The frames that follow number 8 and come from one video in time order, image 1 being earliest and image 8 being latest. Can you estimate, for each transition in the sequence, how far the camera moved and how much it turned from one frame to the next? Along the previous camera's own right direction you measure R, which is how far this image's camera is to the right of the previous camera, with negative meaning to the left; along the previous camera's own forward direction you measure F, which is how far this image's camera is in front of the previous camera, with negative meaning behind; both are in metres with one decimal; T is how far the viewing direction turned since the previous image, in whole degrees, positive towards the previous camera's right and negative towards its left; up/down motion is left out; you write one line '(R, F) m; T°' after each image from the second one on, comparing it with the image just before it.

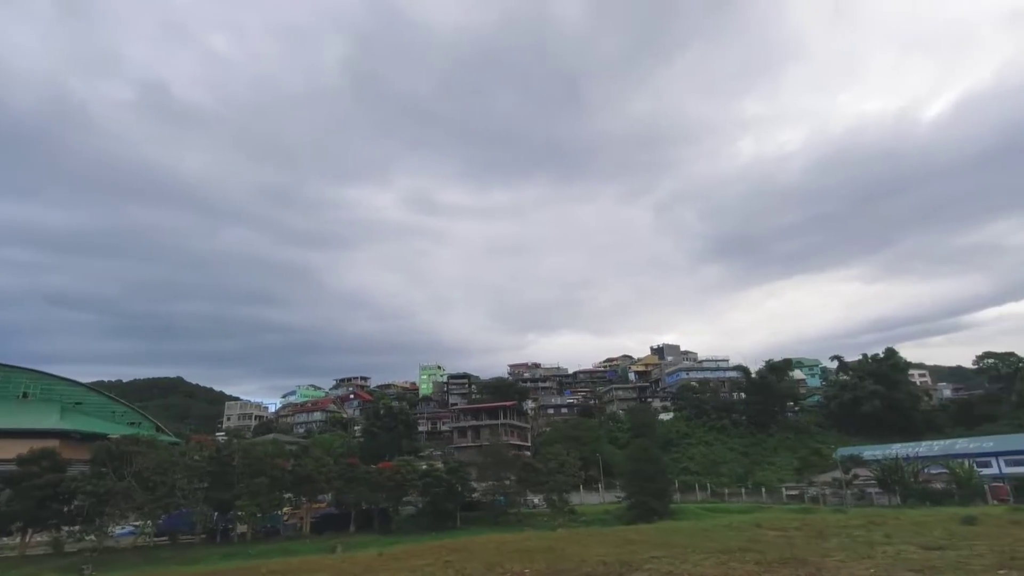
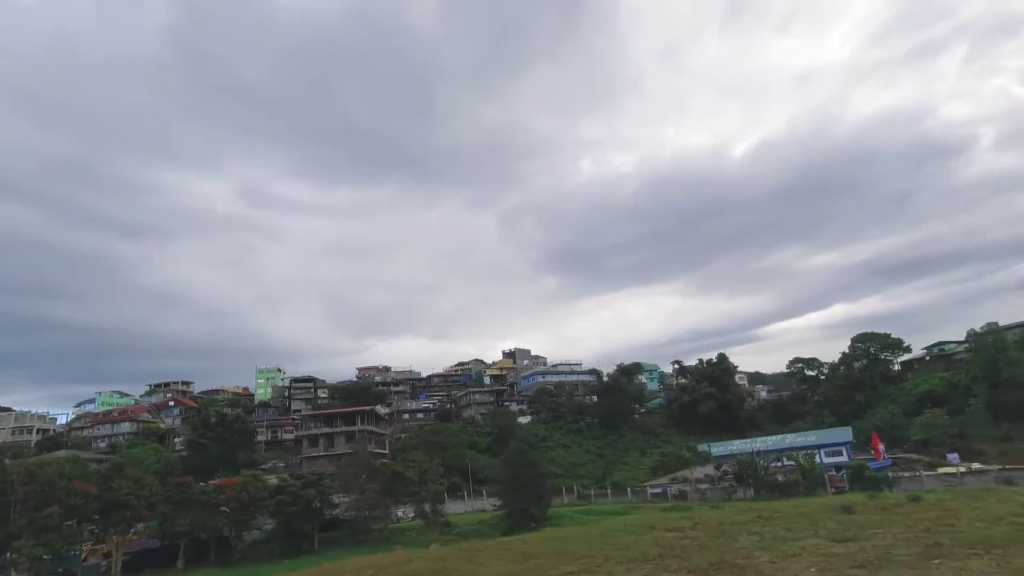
(-2.2, +3.7) m; +15°
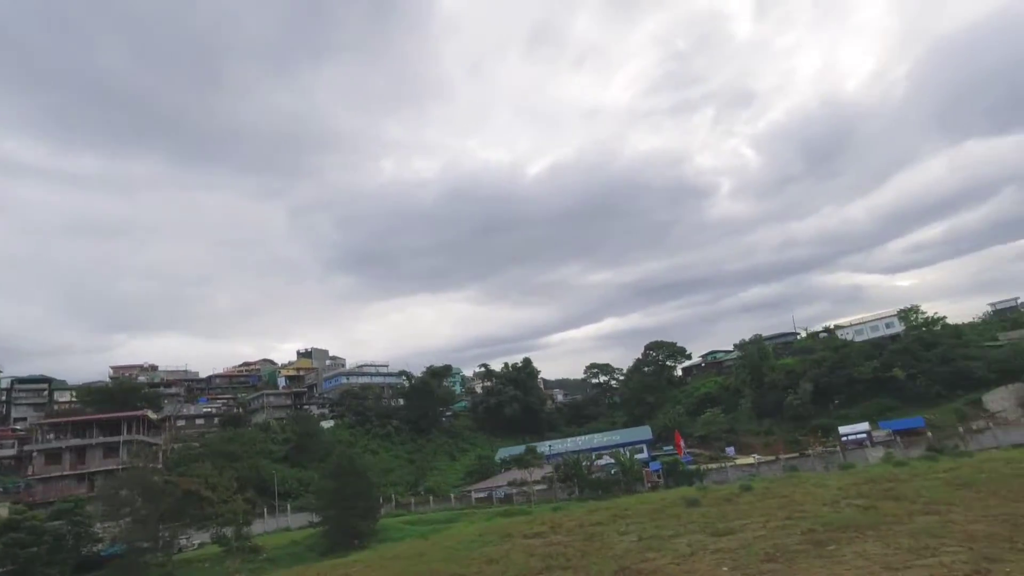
(-3.0, +3.8) m; +20°
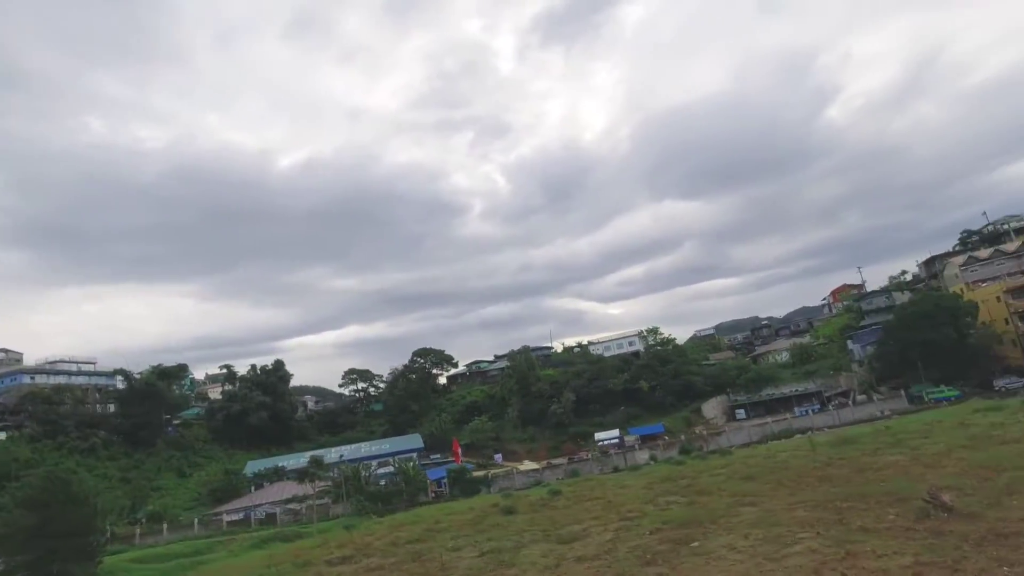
(-3.4, +3.5) m; +25°
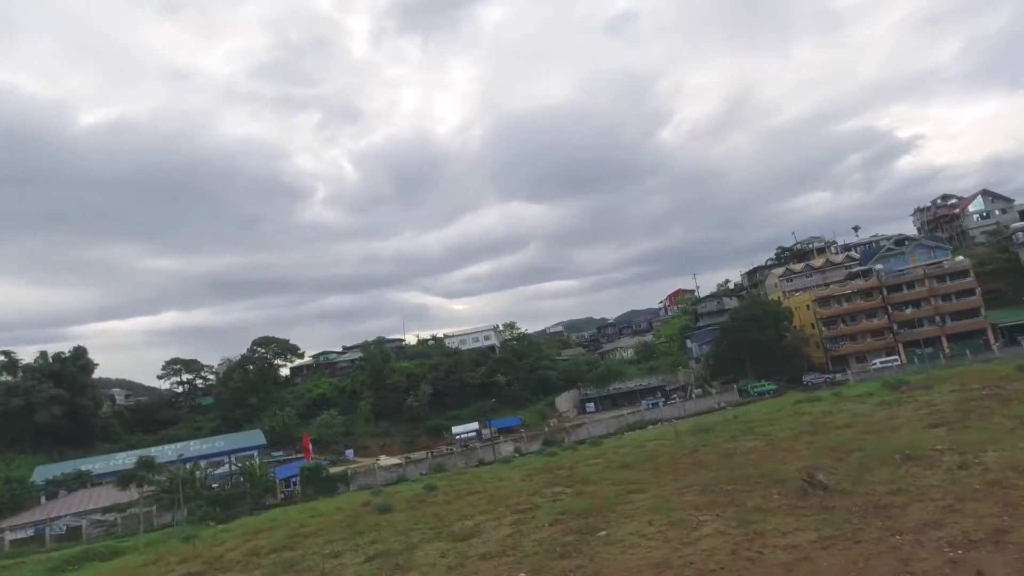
(-2.0, +1.6) m; +15°
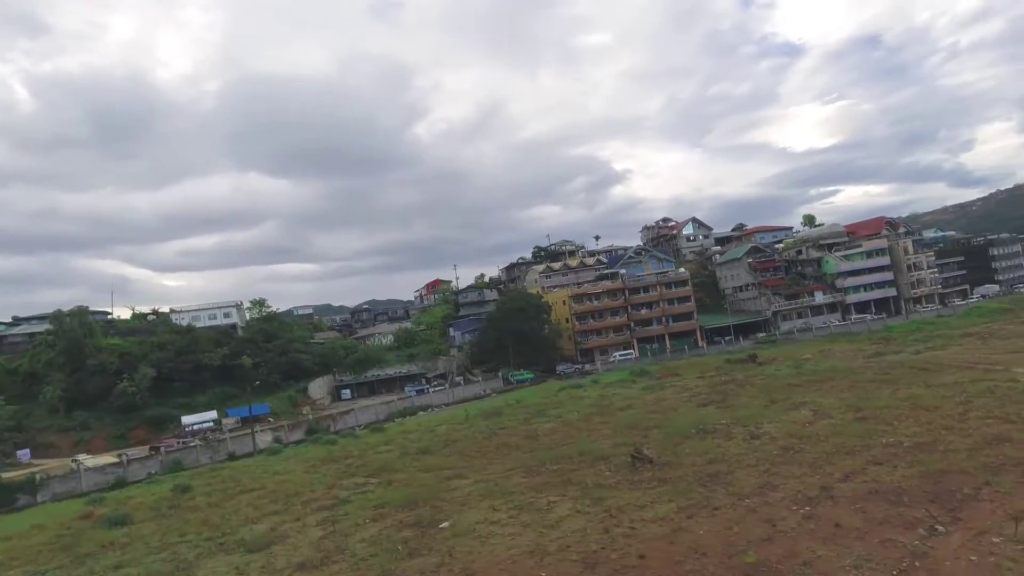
(-2.7, +2.9) m; +25°
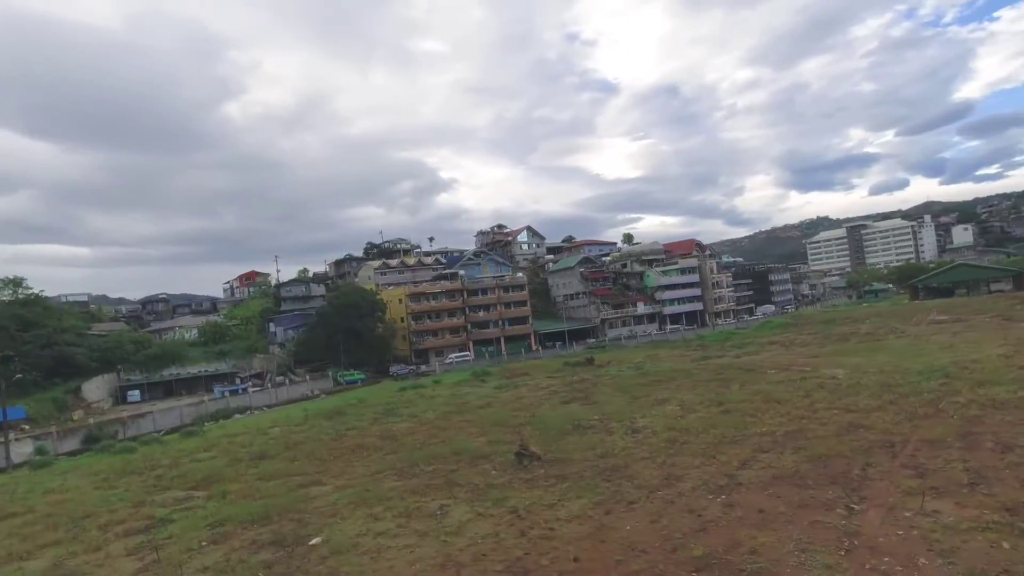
(-1.8, +2.2) m; +18°
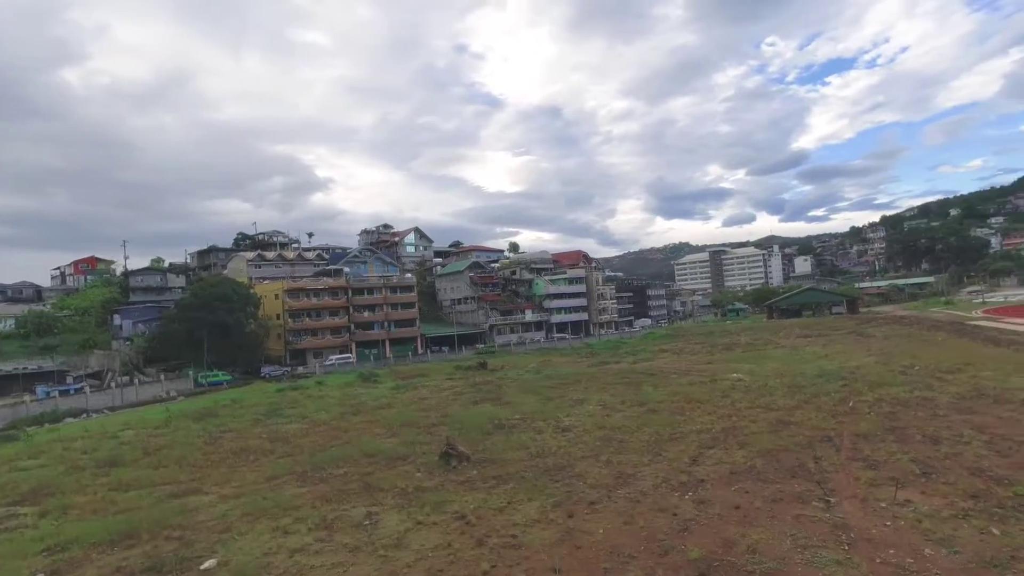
(-1.5, +1.9) m; +12°
